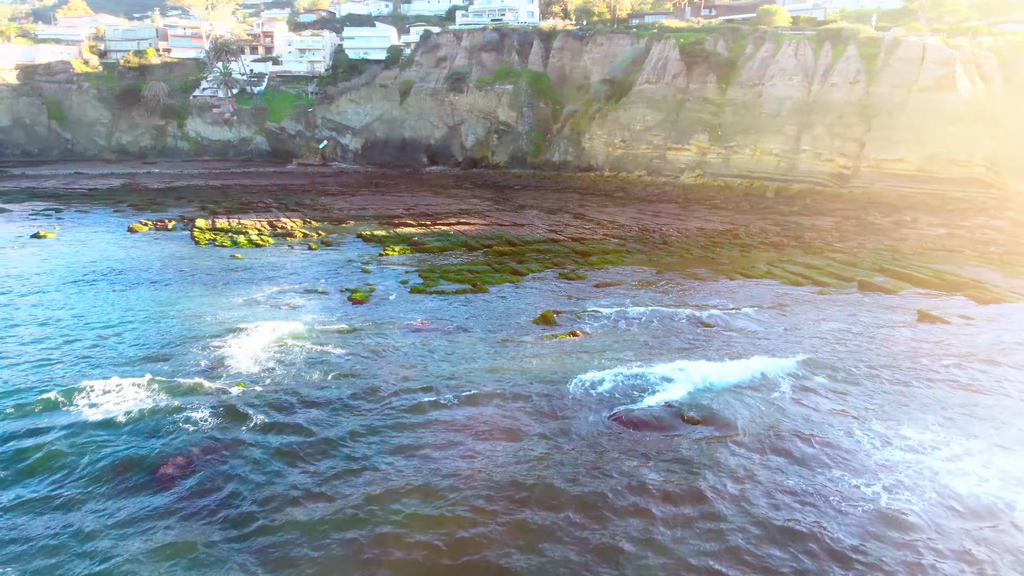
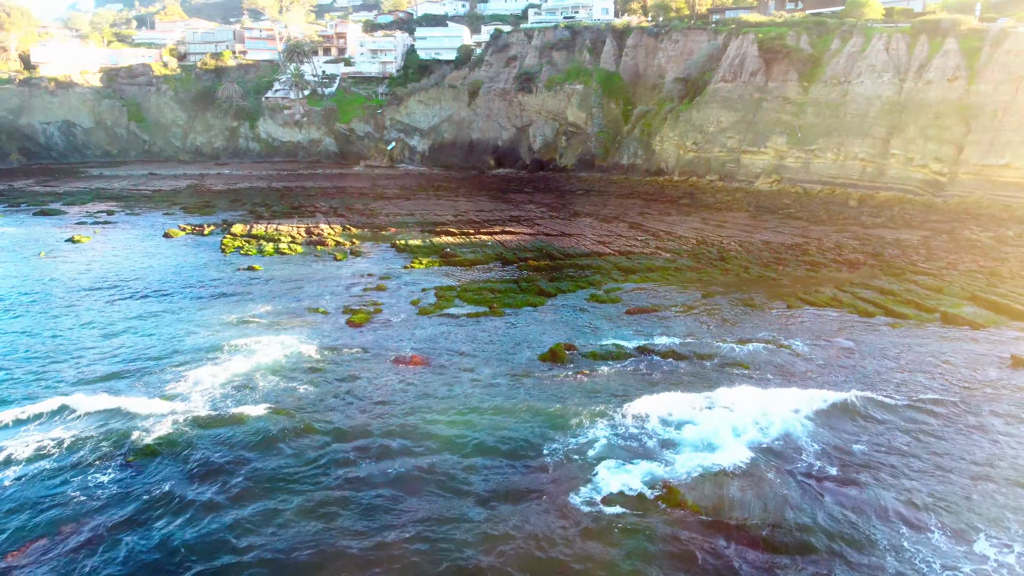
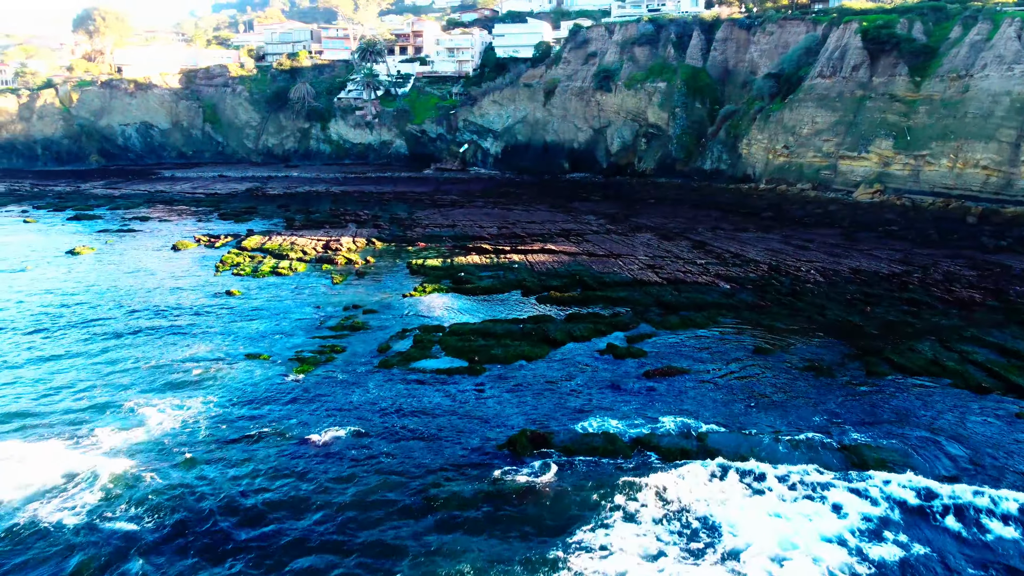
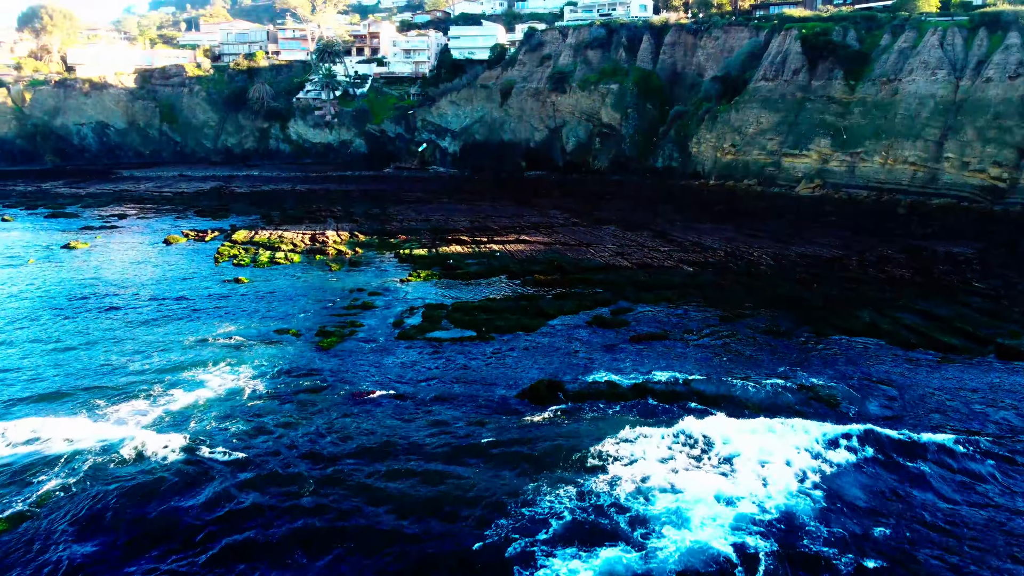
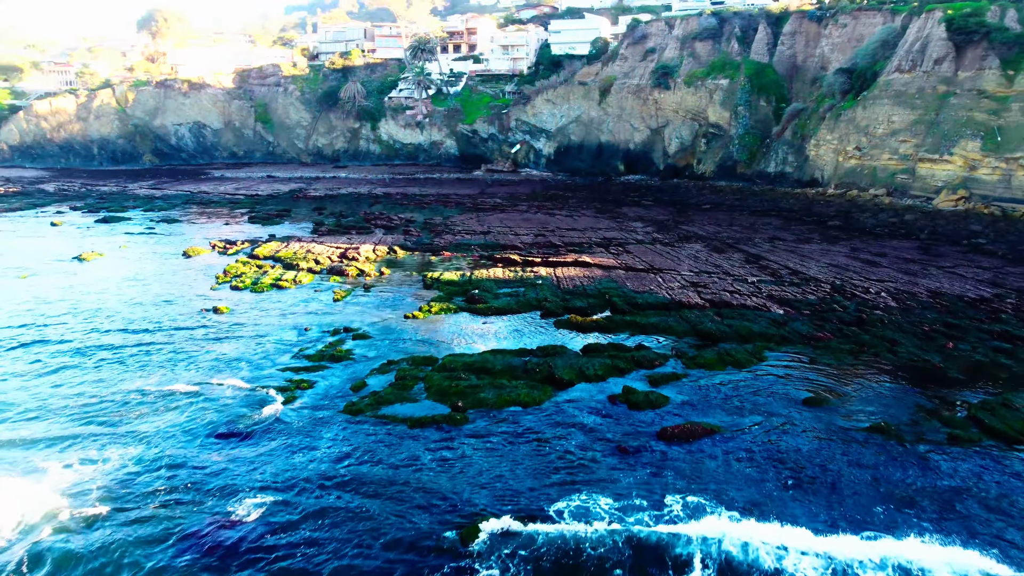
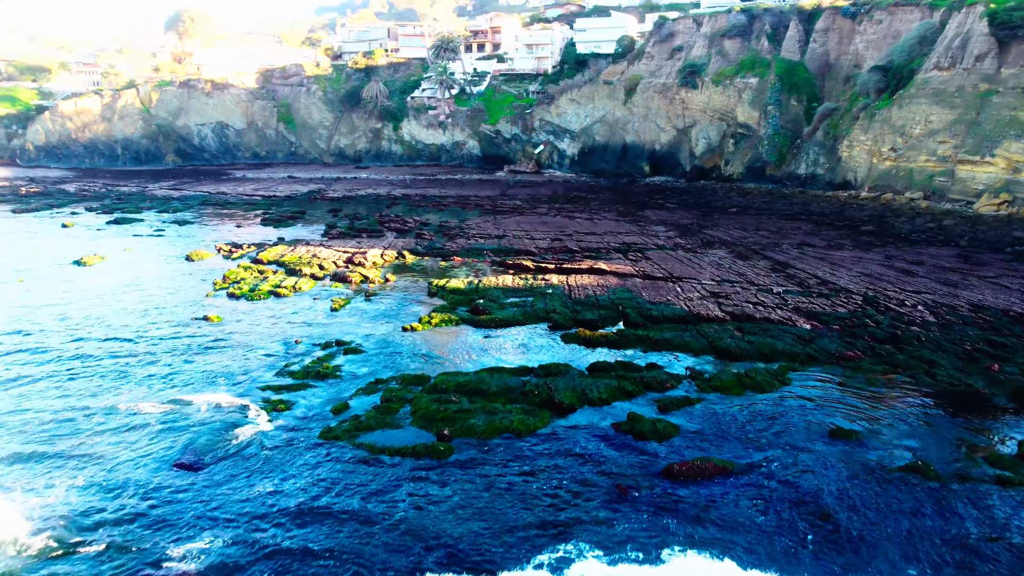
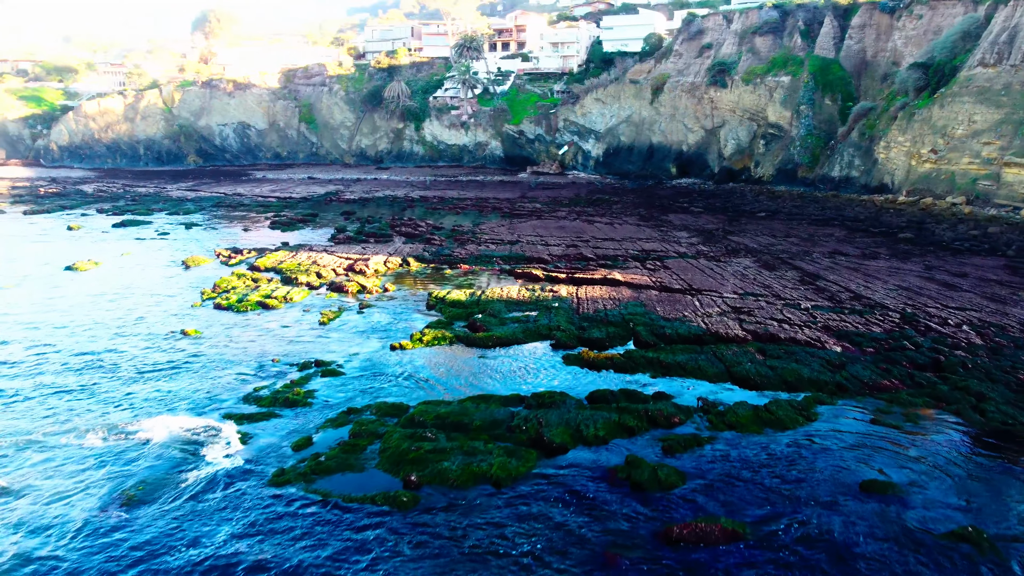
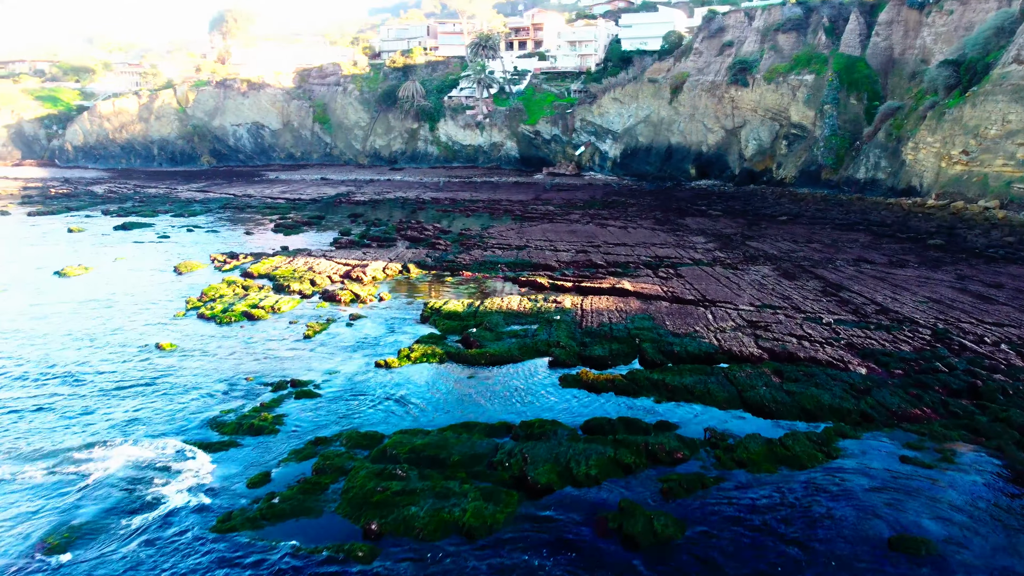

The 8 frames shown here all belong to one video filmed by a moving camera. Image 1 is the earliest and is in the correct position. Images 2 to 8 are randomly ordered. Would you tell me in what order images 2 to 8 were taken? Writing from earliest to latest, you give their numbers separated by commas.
2, 4, 3, 5, 6, 7, 8
